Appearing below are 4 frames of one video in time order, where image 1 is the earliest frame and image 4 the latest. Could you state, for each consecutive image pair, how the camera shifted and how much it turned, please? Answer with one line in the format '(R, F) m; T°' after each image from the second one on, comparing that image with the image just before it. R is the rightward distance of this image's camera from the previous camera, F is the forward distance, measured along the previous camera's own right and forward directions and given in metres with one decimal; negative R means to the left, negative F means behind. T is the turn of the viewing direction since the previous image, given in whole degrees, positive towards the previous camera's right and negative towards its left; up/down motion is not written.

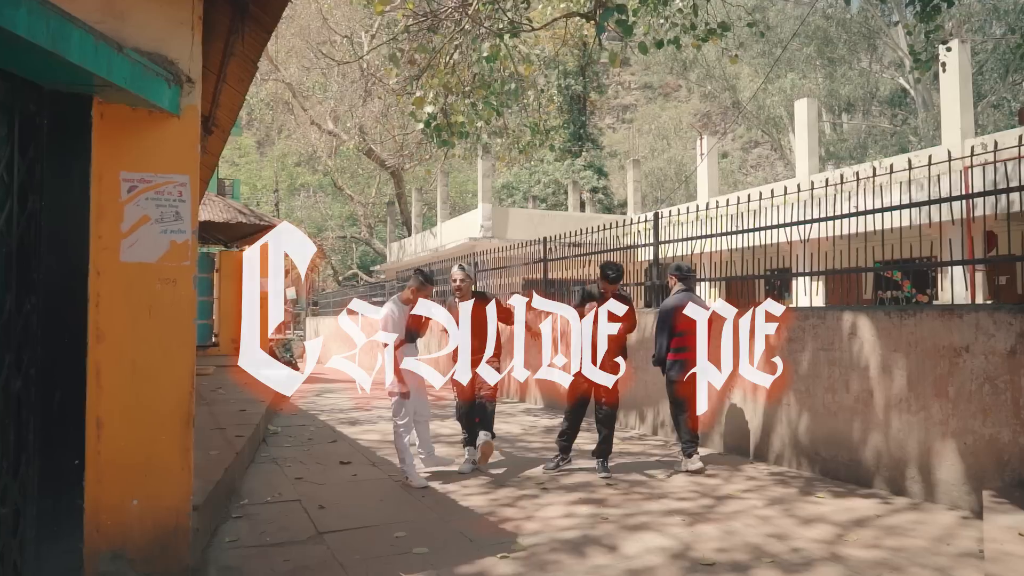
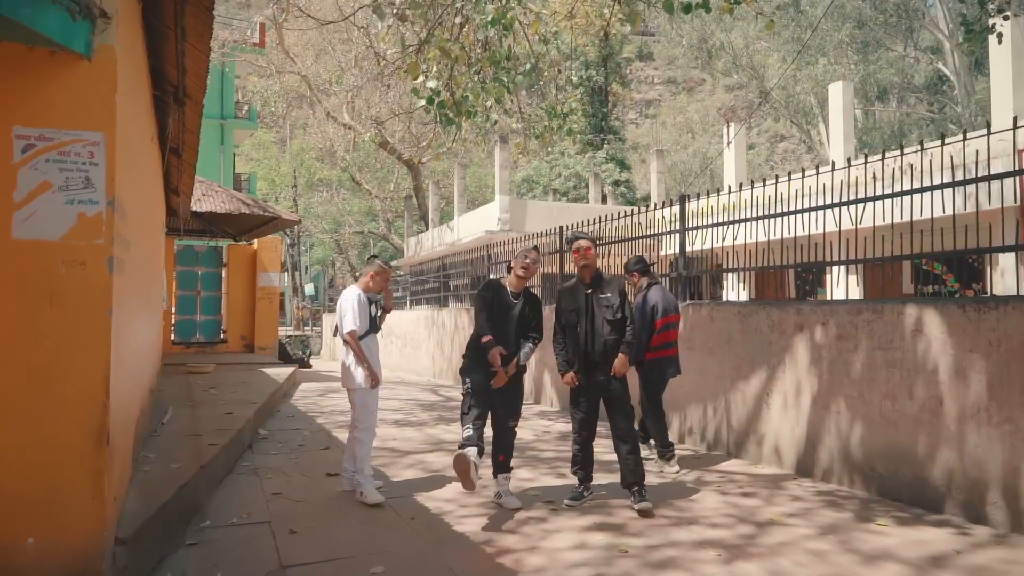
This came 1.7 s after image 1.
(+0.1, +0.8) m; -2°
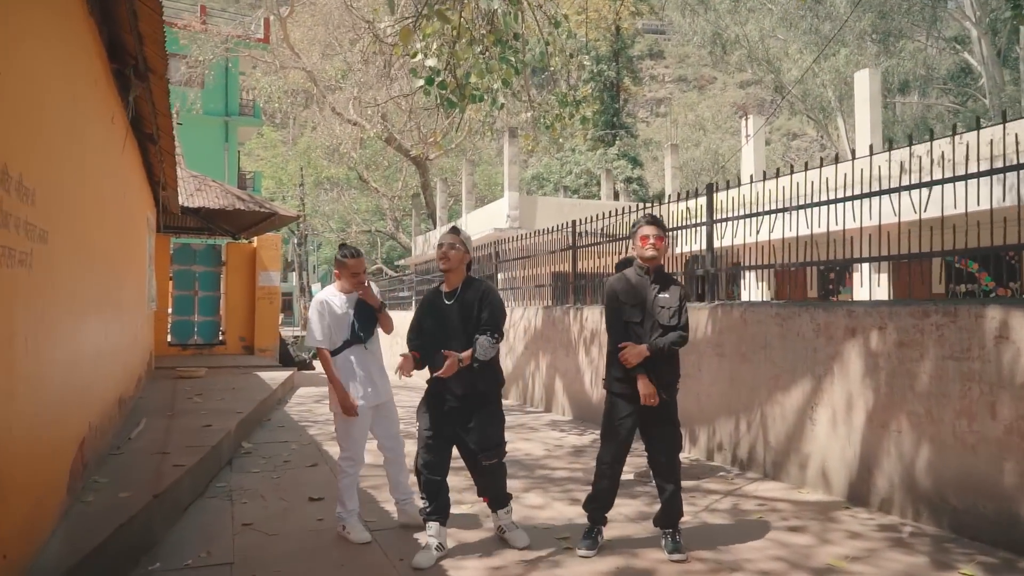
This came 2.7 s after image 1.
(0.0, +0.7) m; -1°
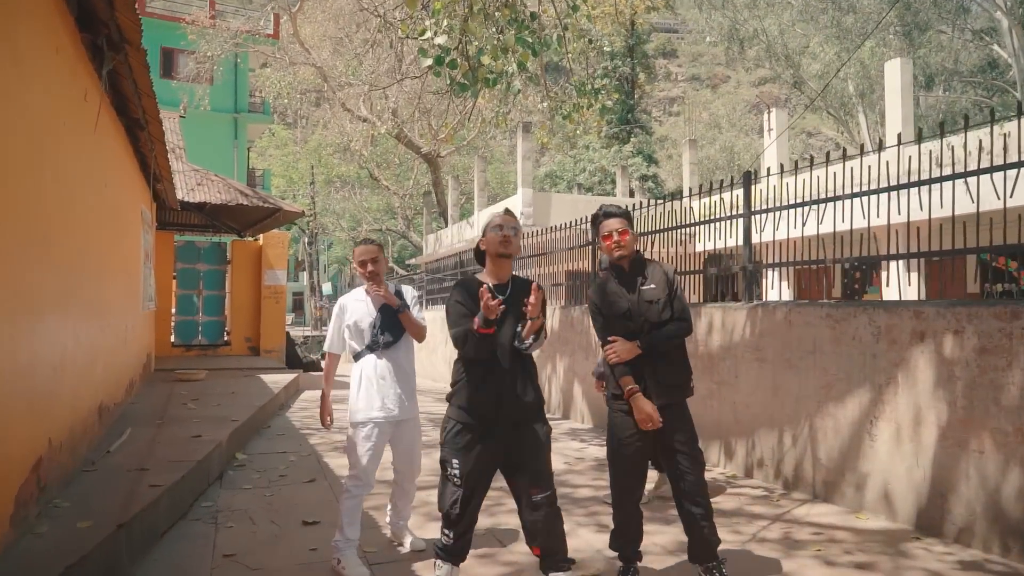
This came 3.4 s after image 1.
(0.0, +0.6) m; -1°
